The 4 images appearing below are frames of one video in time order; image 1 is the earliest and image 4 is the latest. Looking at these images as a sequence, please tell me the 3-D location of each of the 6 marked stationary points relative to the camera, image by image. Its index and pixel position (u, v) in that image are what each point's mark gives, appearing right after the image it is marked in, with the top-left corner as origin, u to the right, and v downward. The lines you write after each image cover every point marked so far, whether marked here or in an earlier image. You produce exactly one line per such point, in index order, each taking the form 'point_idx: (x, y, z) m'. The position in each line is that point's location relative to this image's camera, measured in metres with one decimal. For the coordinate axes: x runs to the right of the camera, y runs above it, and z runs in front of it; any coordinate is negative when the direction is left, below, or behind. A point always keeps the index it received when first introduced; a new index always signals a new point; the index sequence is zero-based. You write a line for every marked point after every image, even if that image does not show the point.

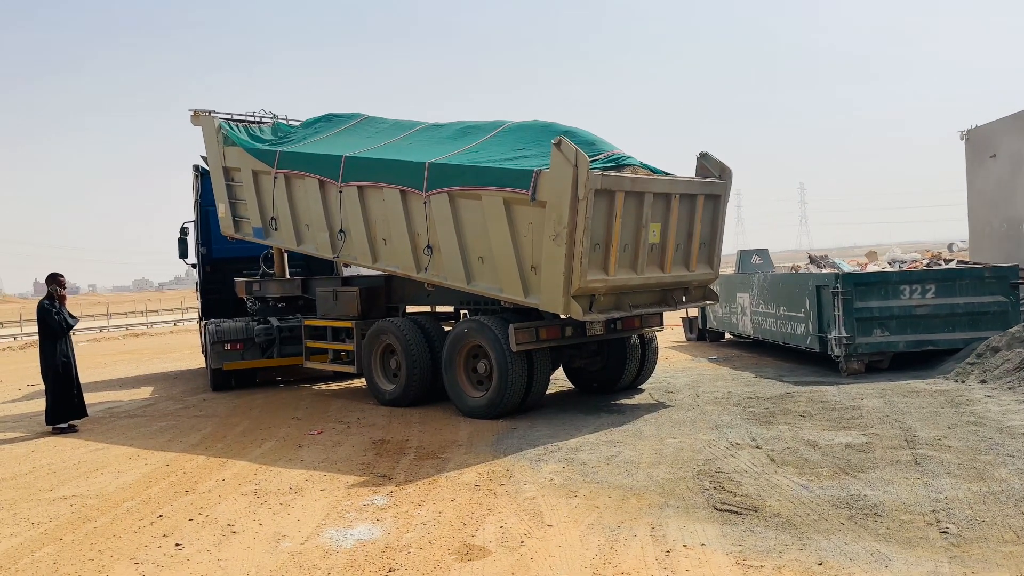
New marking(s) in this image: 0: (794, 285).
0: (+3.9, 0.0, +11.1) m
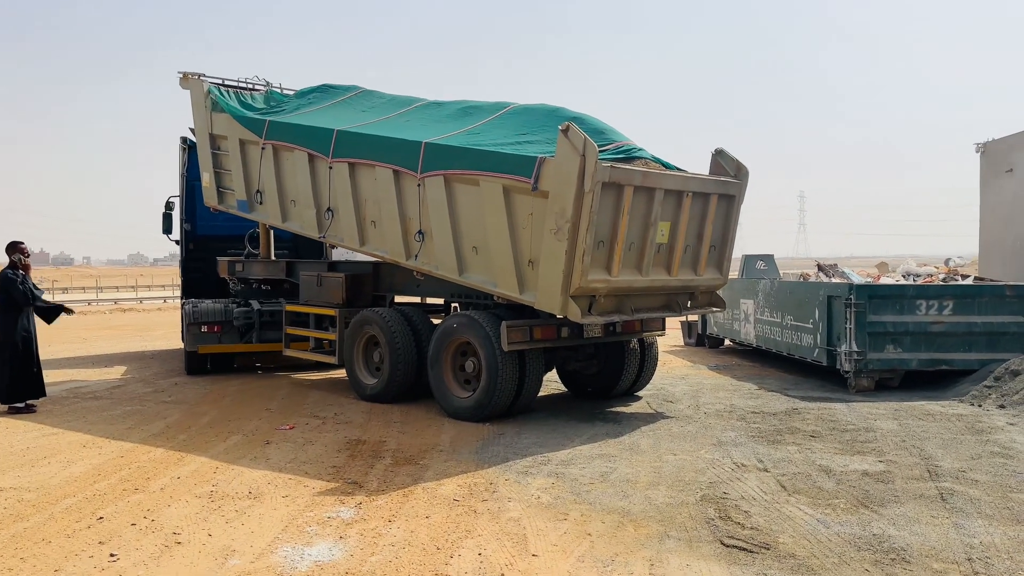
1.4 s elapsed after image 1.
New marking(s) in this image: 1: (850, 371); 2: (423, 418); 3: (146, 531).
0: (+3.8, -0.1, +10.6) m
1: (+4.0, -1.0, +9.5) m
2: (-0.9, -1.3, +8.0) m
3: (-2.1, -1.4, +4.7) m
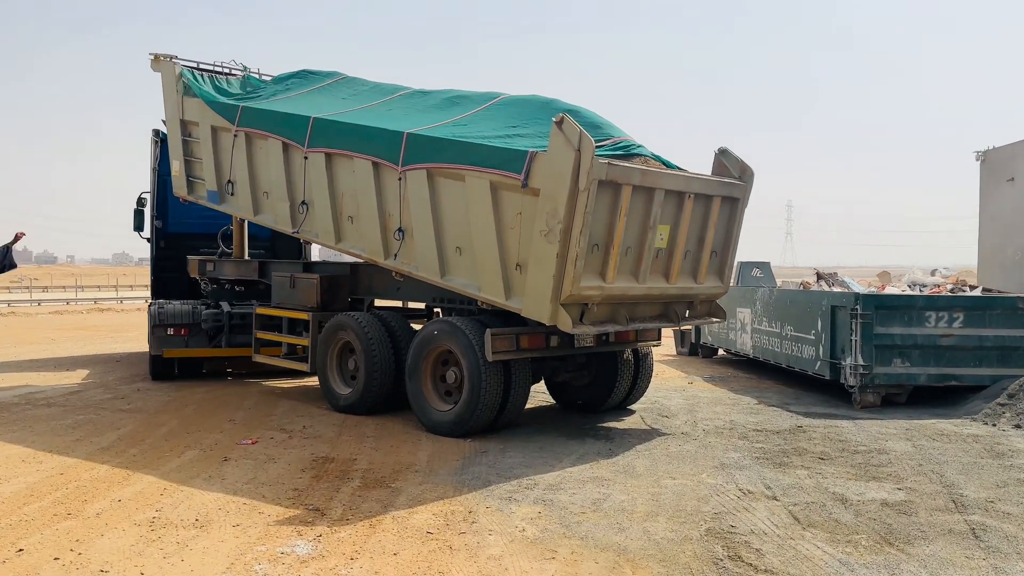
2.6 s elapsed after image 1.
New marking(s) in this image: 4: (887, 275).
0: (+3.6, -0.2, +10.1) m
1: (+3.8, -1.1, +8.9) m
2: (-1.0, -1.3, +7.3) m
3: (-2.2, -1.4, +4.1) m
4: (+7.7, +0.3, +16.6) m
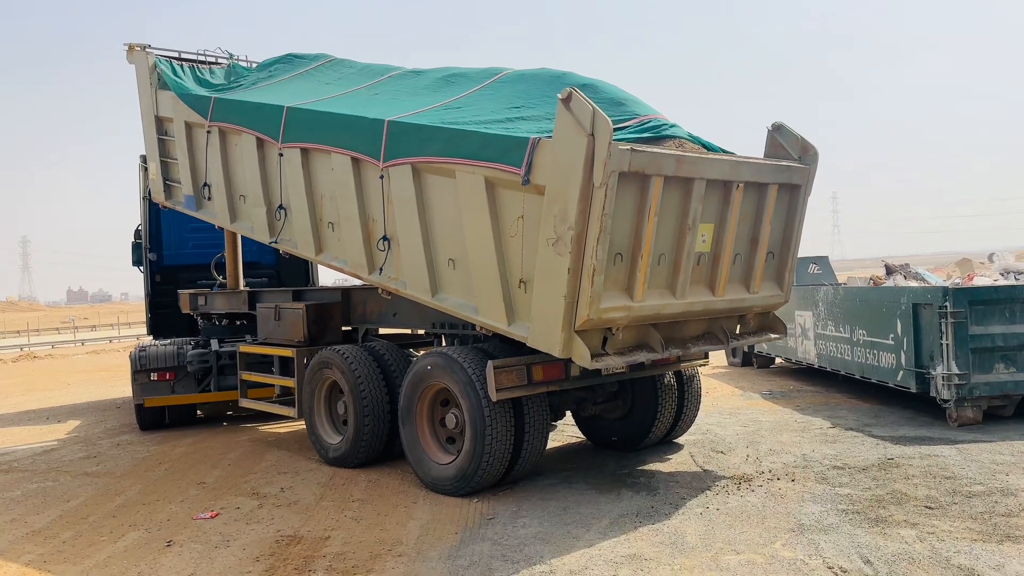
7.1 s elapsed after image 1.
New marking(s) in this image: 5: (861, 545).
0: (+3.9, -0.2, +8.5) m
1: (+4.0, -1.0, +7.4) m
2: (-0.9, -1.5, +6.0) m
3: (-2.3, -1.7, +2.8) m
4: (+8.2, +0.5, +14.8) m
5: (+1.9, -1.4, +4.4) m
